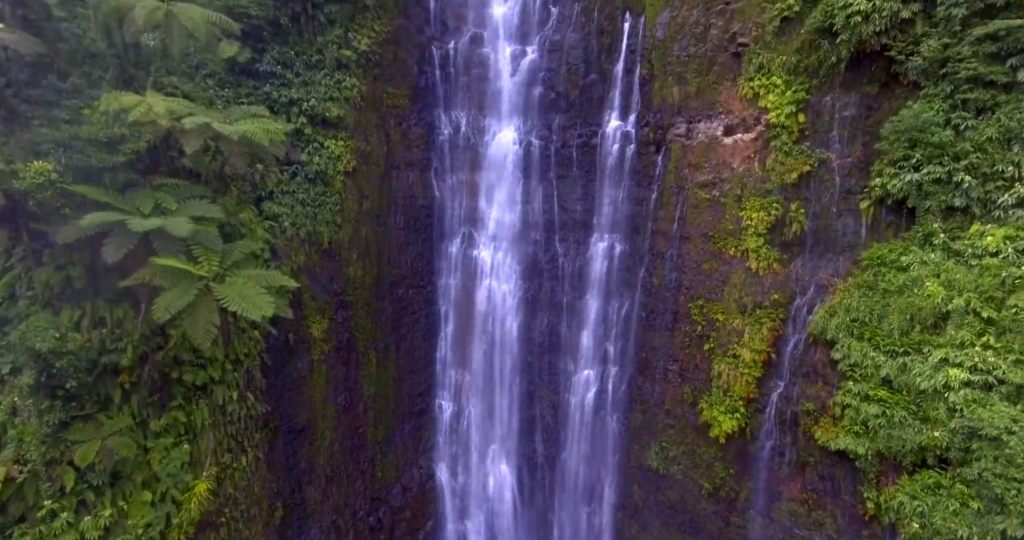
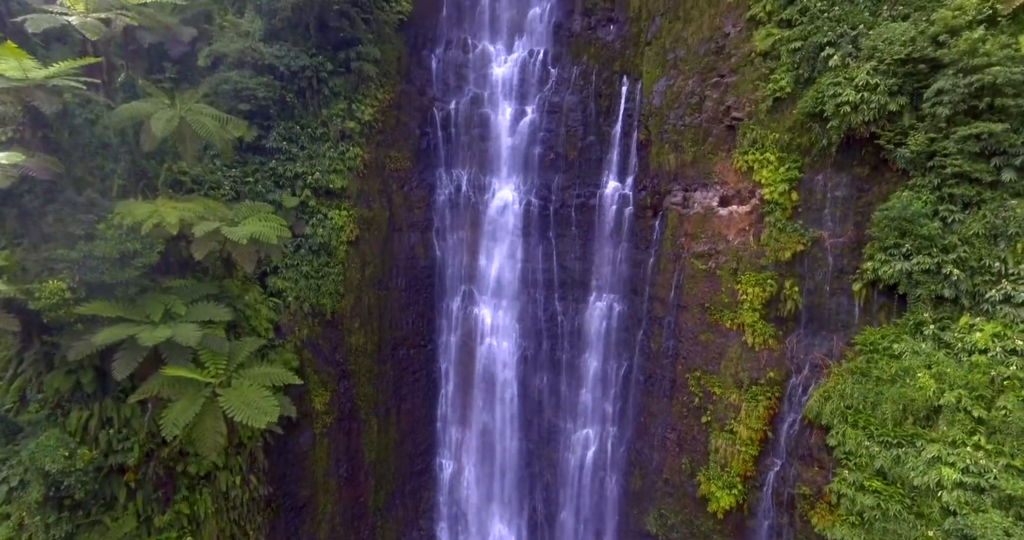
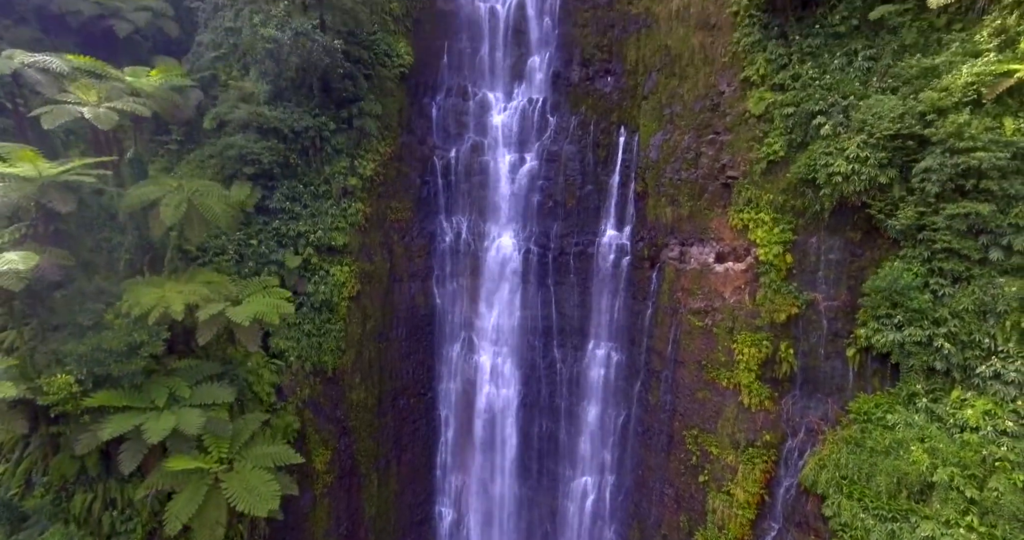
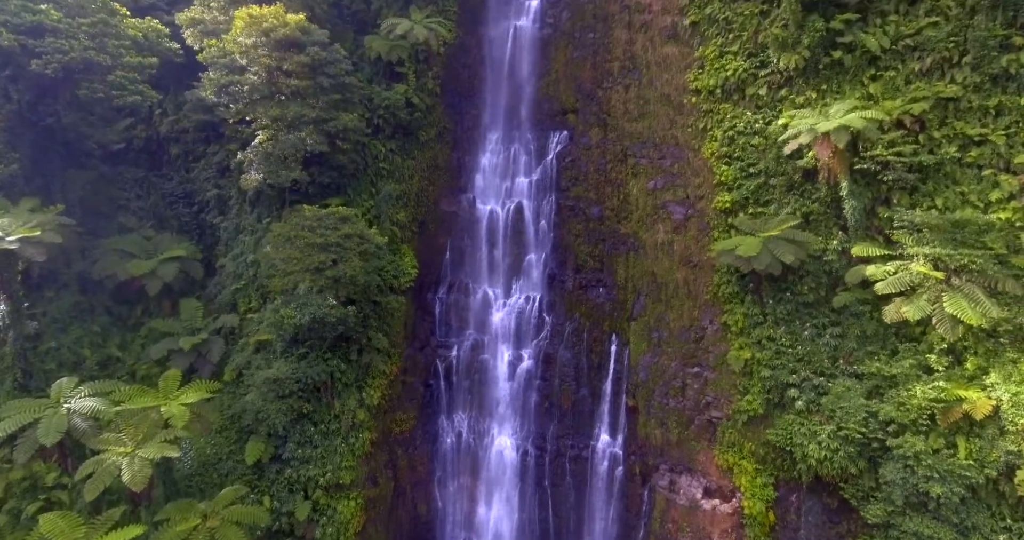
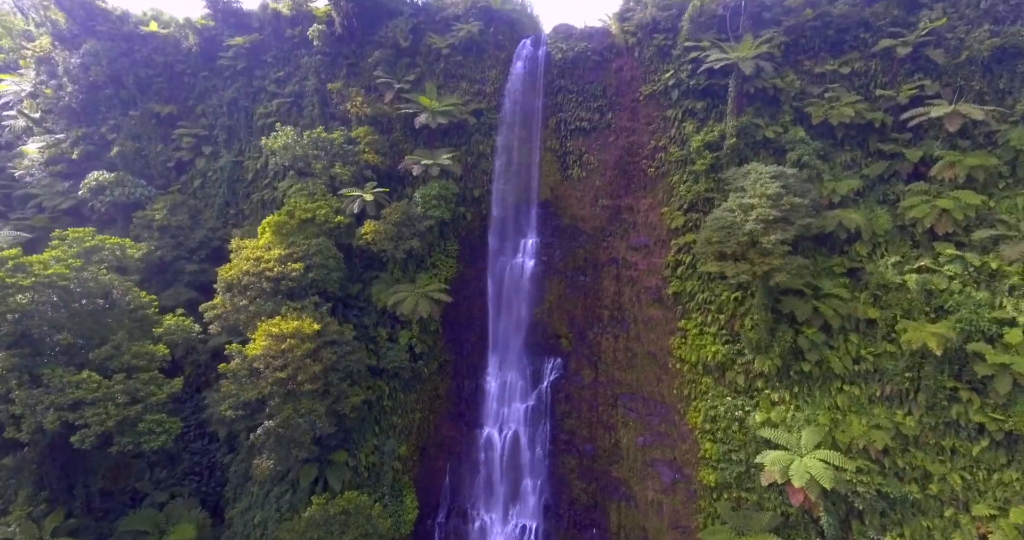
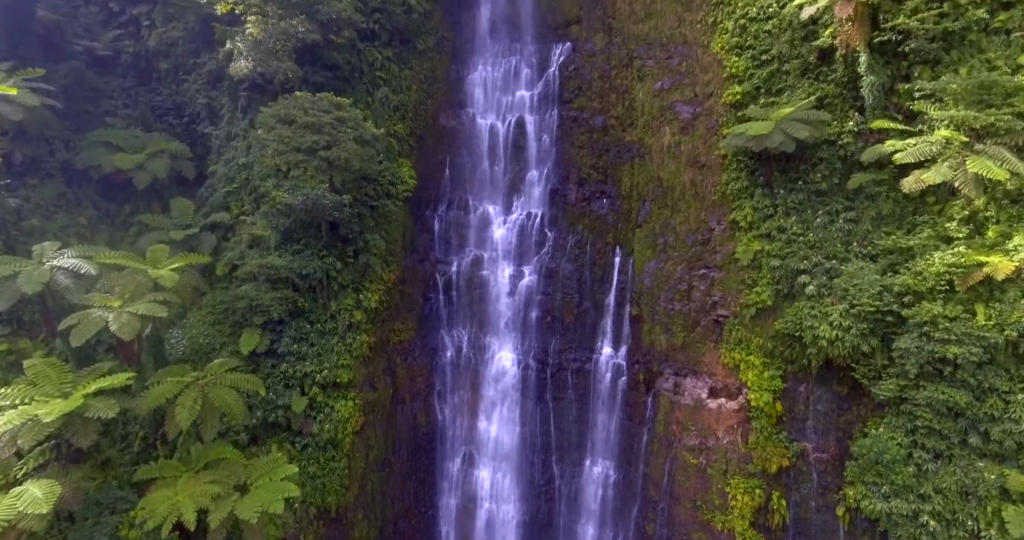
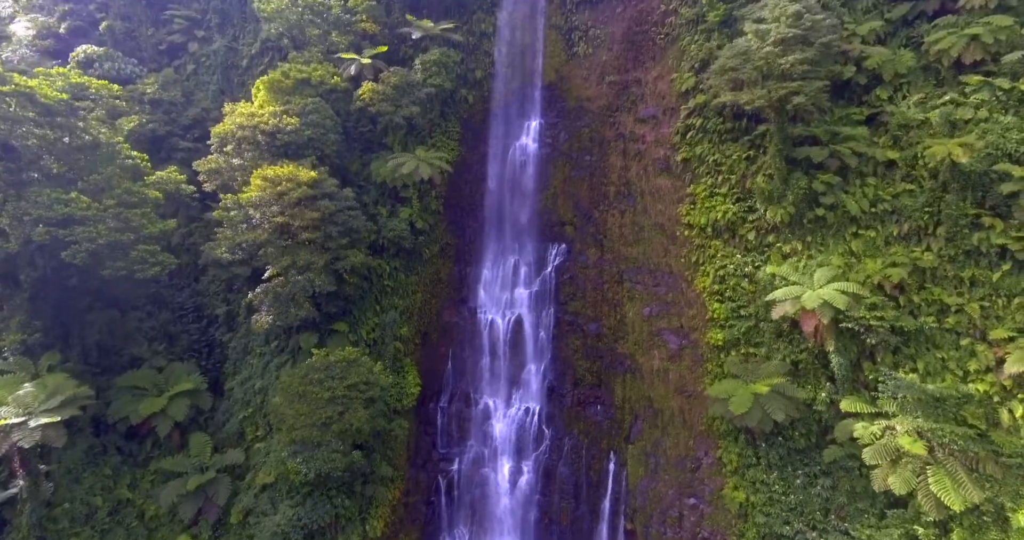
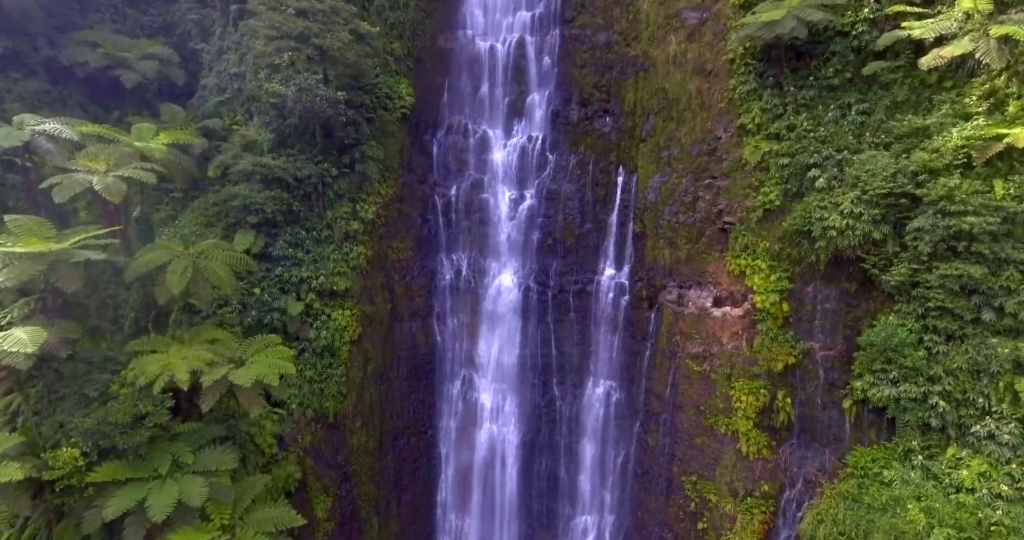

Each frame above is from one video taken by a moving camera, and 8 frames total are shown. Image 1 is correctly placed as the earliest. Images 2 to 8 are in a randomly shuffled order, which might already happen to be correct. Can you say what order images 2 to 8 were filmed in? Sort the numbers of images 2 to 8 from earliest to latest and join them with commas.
2, 3, 8, 6, 4, 7, 5
